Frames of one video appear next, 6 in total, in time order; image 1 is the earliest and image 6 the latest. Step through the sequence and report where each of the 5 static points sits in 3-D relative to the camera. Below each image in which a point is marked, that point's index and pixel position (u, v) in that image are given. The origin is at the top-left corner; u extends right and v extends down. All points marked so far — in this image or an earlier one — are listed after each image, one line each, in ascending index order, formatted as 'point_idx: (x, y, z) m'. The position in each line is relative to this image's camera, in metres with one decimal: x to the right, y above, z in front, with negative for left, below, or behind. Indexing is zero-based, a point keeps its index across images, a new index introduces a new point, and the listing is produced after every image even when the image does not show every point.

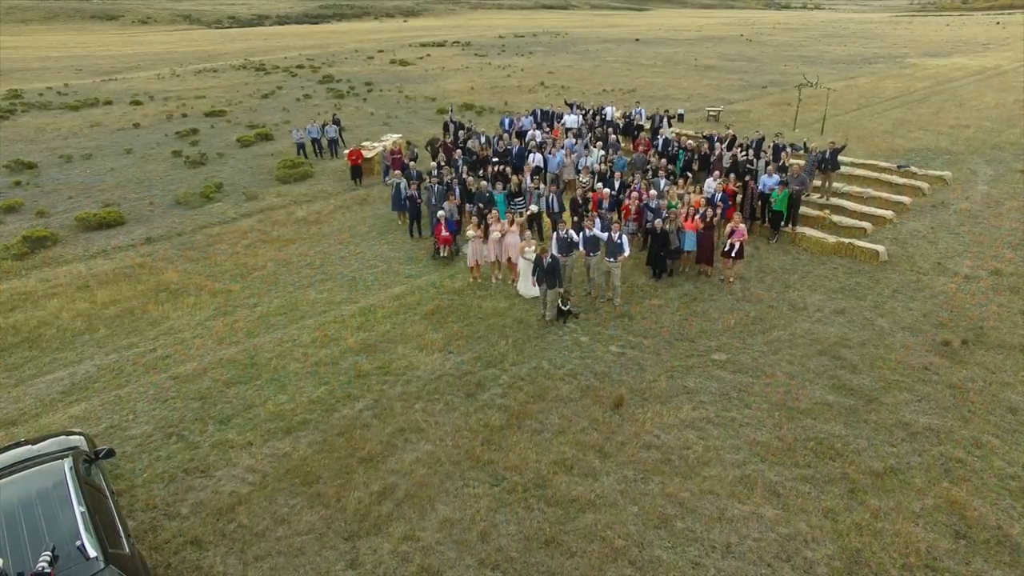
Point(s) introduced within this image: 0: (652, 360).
0: (+3.0, -1.6, +14.1) m
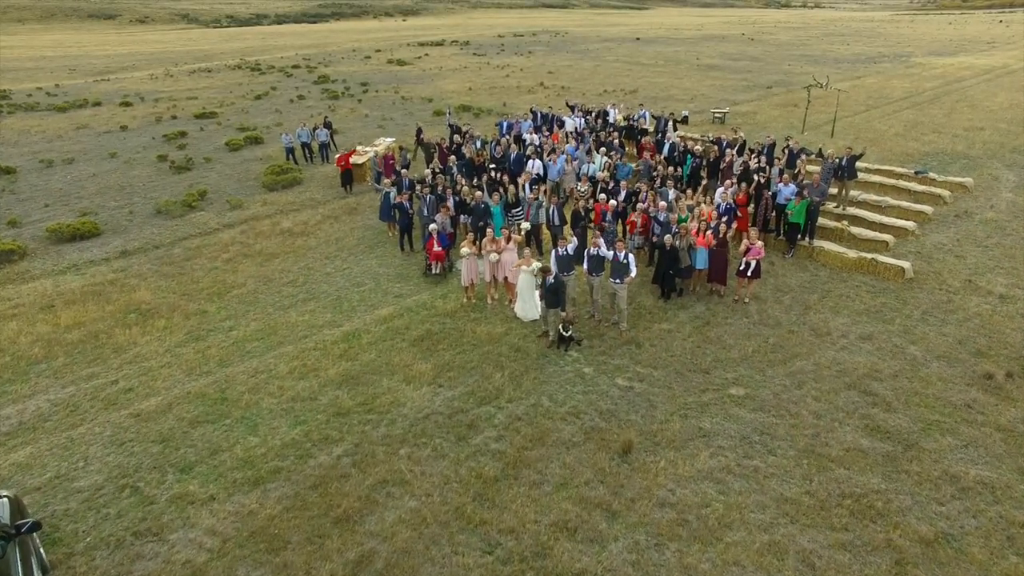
0: (+2.9, -2.1, +12.8) m
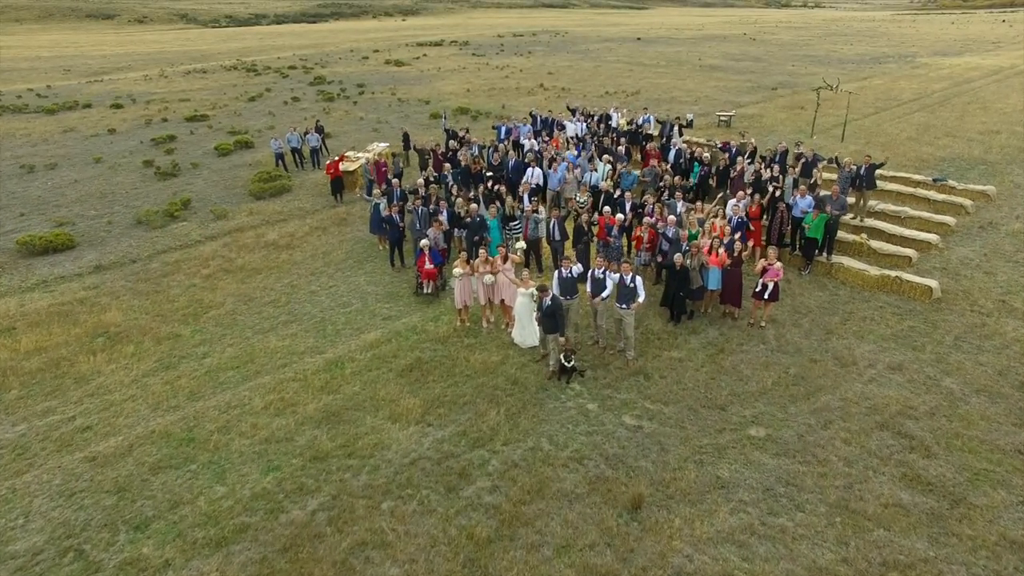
0: (+2.9, -2.6, +11.5) m
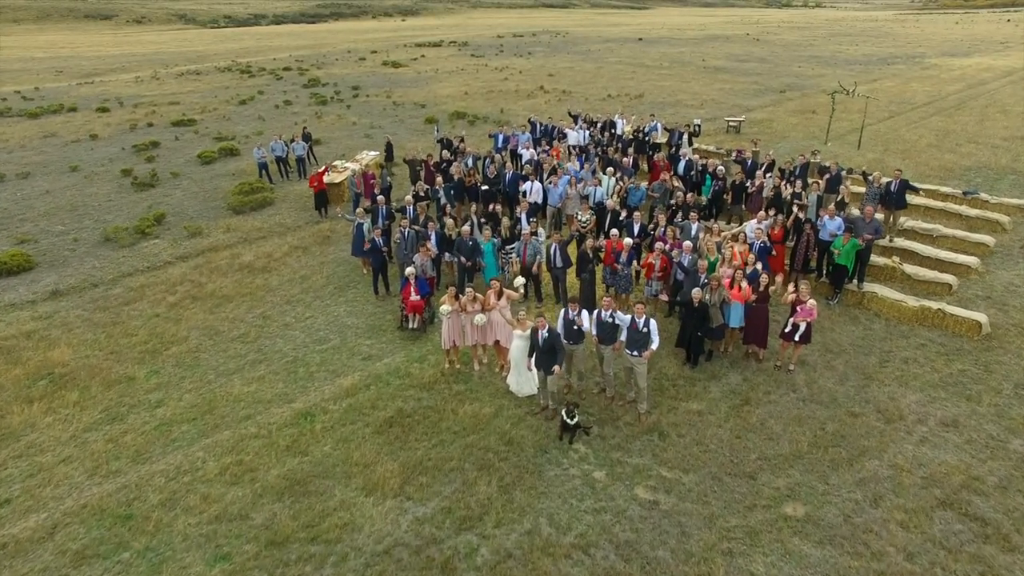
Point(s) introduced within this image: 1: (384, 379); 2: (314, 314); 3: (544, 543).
0: (+2.8, -3.4, +9.7) m
1: (-2.6, -1.8, +13.5) m
2: (-4.9, -0.7, +16.5) m
3: (+0.4, -3.6, +9.3) m
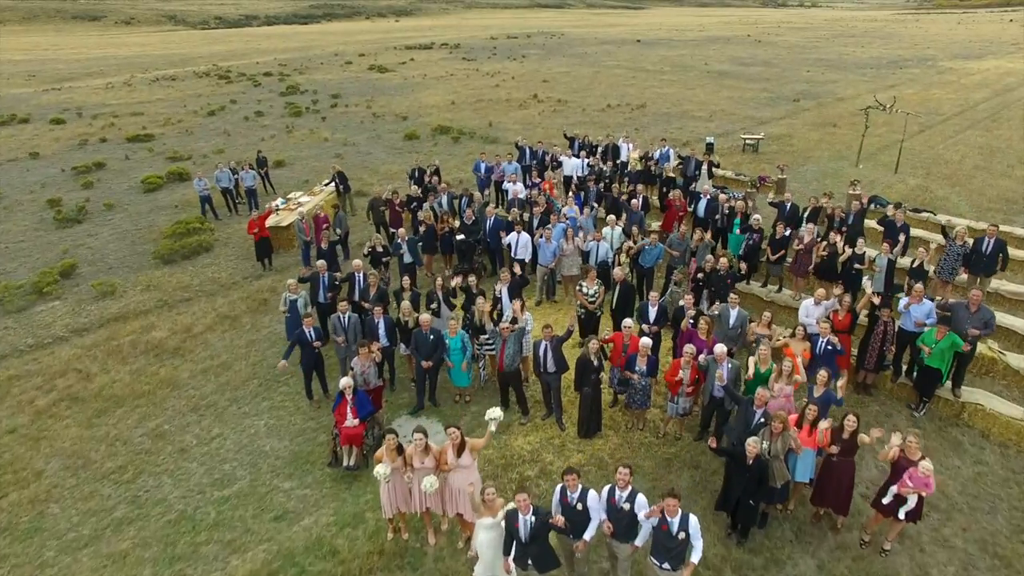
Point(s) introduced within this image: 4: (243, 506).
0: (+2.4, -5.4, +5.6) m
1: (-3.0, -3.8, +9.3) m
2: (-5.4, -2.7, +12.3) m
3: (0.0, -5.6, +5.2) m
4: (-4.3, -3.4, +10.4) m
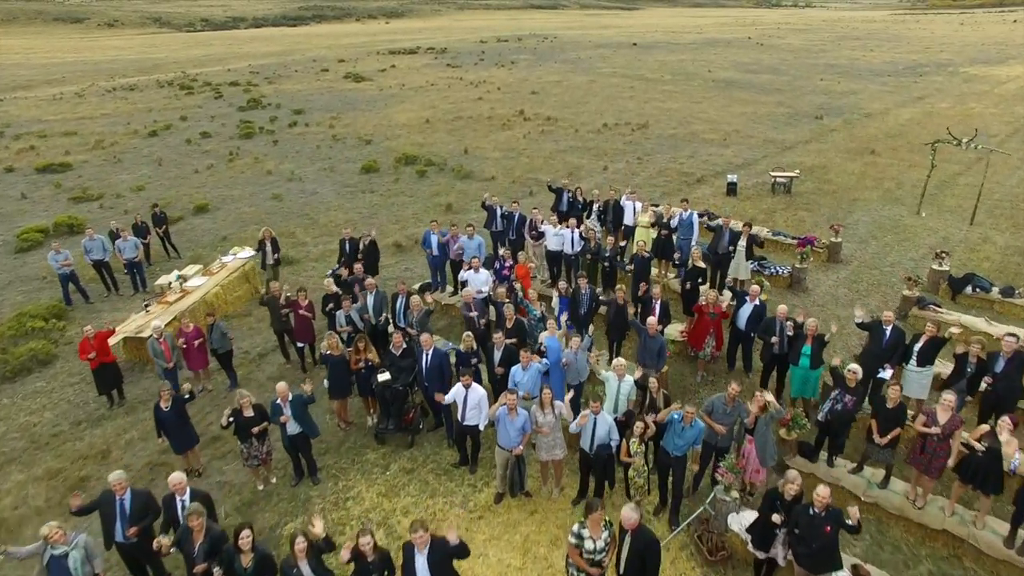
0: (+1.6, -8.3, -0.6) m
1: (-3.8, -6.8, +3.1) m
2: (-6.2, -5.6, +6.1) m
3: (-0.7, -8.5, -1.0) m
4: (-5.1, -6.4, +4.2) m
